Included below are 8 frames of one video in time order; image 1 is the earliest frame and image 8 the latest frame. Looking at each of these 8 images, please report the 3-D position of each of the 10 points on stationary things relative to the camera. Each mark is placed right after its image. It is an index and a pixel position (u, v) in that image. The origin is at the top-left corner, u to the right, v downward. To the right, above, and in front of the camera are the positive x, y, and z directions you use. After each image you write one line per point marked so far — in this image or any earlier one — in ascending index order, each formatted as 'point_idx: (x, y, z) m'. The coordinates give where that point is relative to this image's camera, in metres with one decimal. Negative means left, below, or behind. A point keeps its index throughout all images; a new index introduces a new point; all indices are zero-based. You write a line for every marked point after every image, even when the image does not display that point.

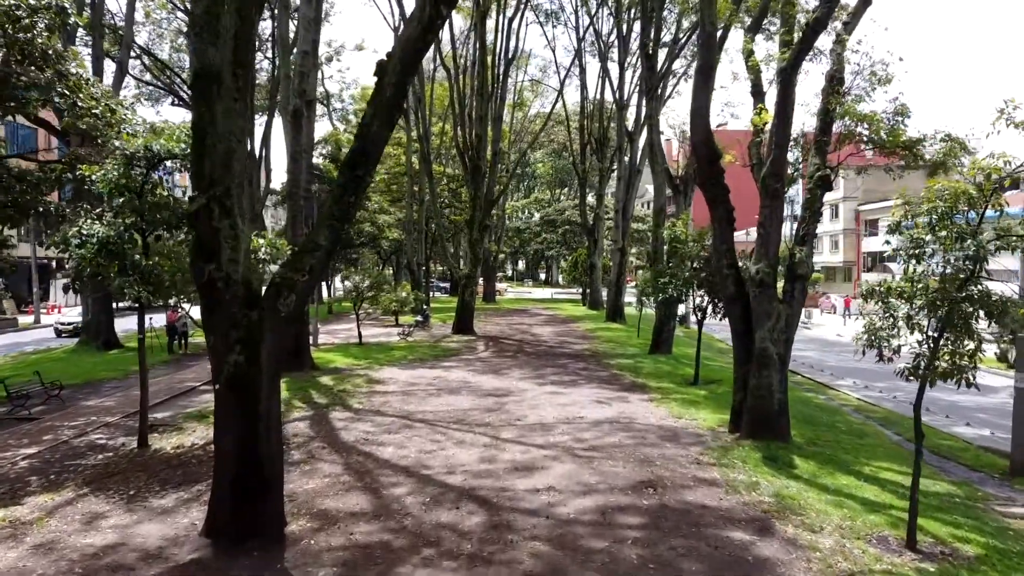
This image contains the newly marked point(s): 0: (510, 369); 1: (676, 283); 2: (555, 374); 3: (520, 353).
0: (0.0, -1.6, +16.3) m
1: (+2.9, +0.1, +15.1) m
2: (+0.8, -1.6, +15.6) m
3: (+0.2, -1.5, +19.1) m
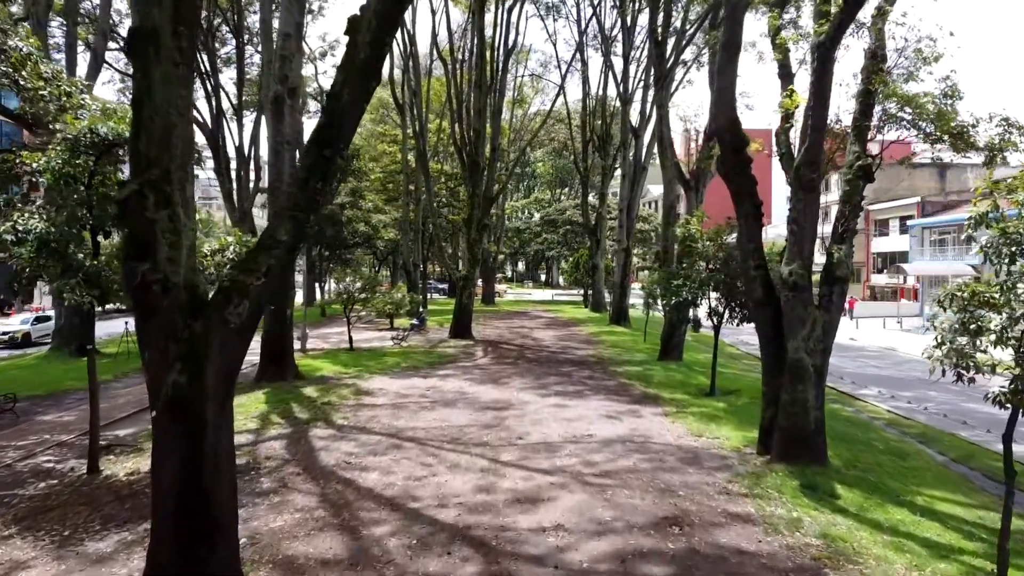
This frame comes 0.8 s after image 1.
0: (0.0, -1.6, +15.1) m
1: (+2.9, 0.0, +14.0) m
2: (+0.8, -1.6, +14.4) m
3: (+0.2, -1.5, +17.9) m
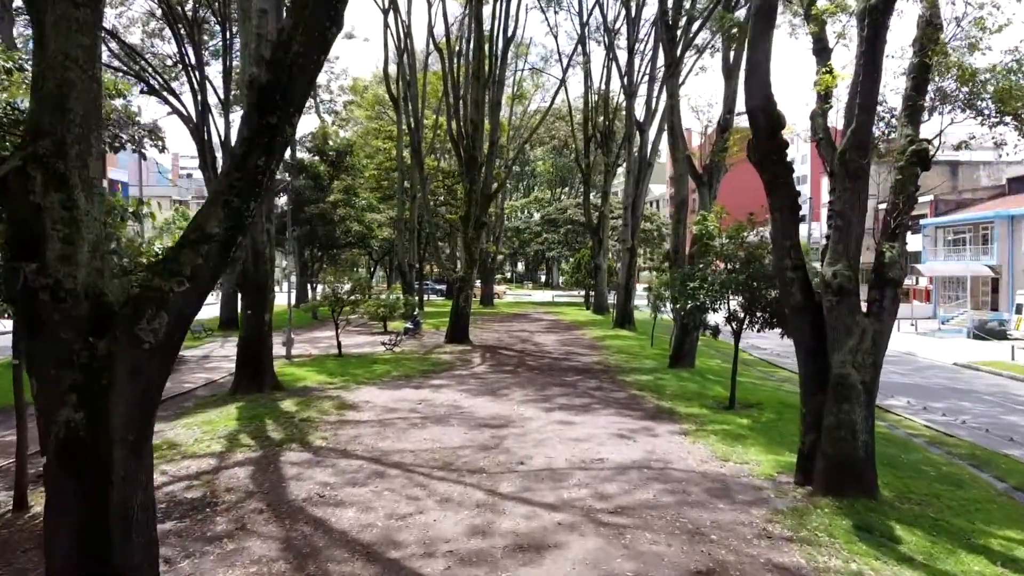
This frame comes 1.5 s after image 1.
0: (0.0, -1.6, +13.9) m
1: (+2.9, 0.0, +12.7) m
2: (+0.8, -1.7, +13.2) m
3: (+0.2, -1.6, +16.7) m
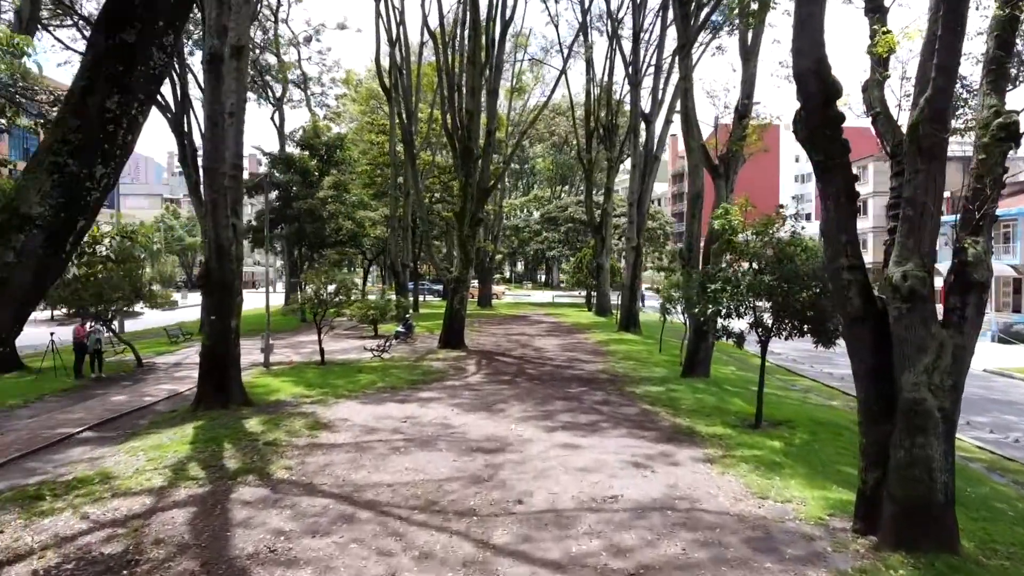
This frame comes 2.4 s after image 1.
0: (-0.1, -1.7, +12.4) m
1: (+2.9, -0.1, +11.2) m
2: (+0.8, -1.7, +11.7) m
3: (+0.1, -1.6, +15.2) m
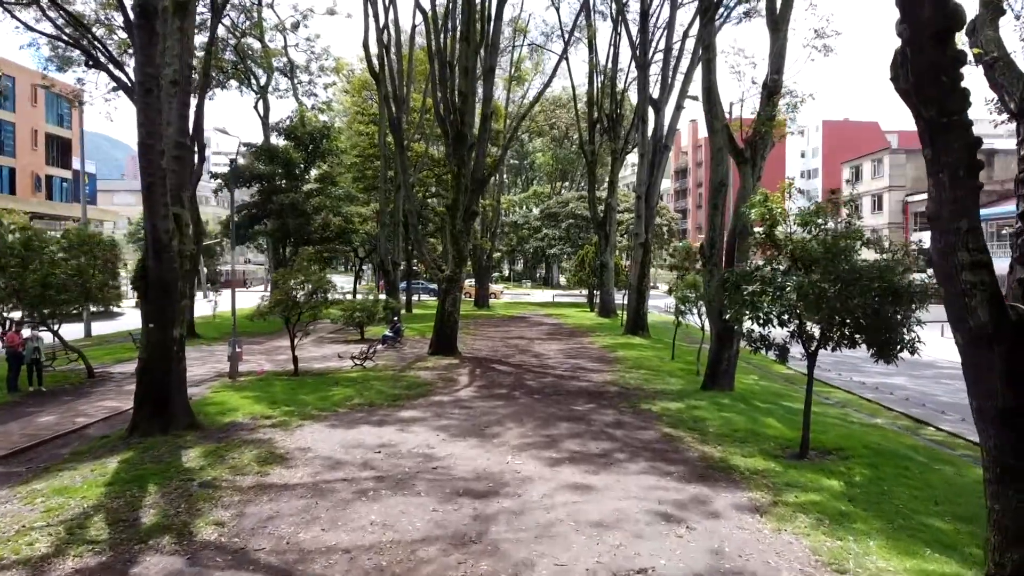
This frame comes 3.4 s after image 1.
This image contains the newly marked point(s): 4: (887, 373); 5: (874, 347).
0: (-0.1, -1.7, +10.5) m
1: (+2.8, -0.1, +9.4) m
2: (+0.7, -1.7, +9.8) m
3: (+0.1, -1.6, +13.3) m
4: (+8.1, -1.8, +18.4) m
5: (+3.8, -0.6, +8.9) m
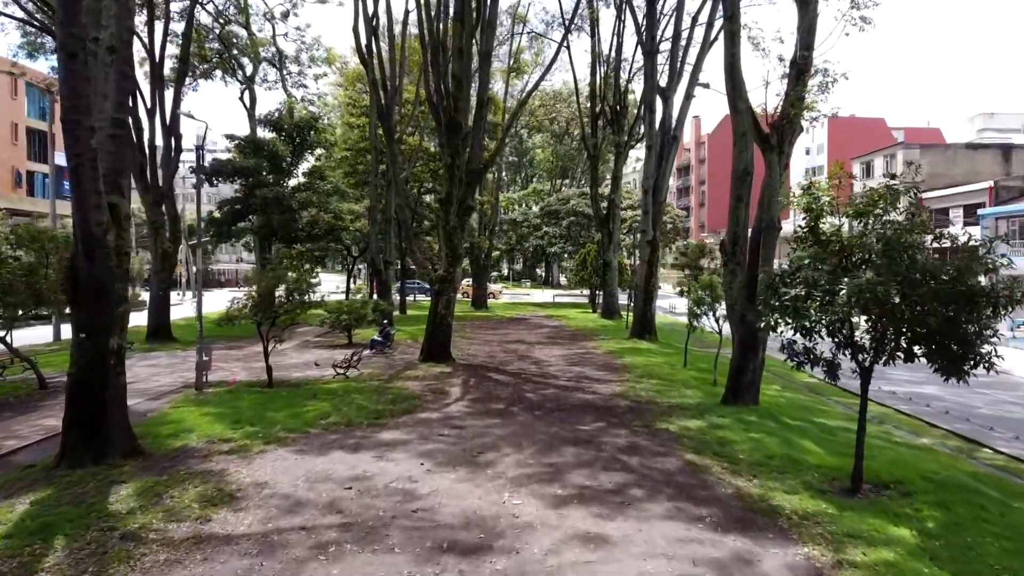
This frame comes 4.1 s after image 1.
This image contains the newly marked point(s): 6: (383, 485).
0: (-0.2, -1.7, +9.0) m
1: (+2.8, -0.1, +7.9) m
2: (+0.7, -1.8, +8.4) m
3: (0.0, -1.6, +11.8) m
4: (+8.0, -1.9, +17.0) m
5: (+3.7, -0.7, +7.4) m
6: (-1.2, -1.8, +7.7) m
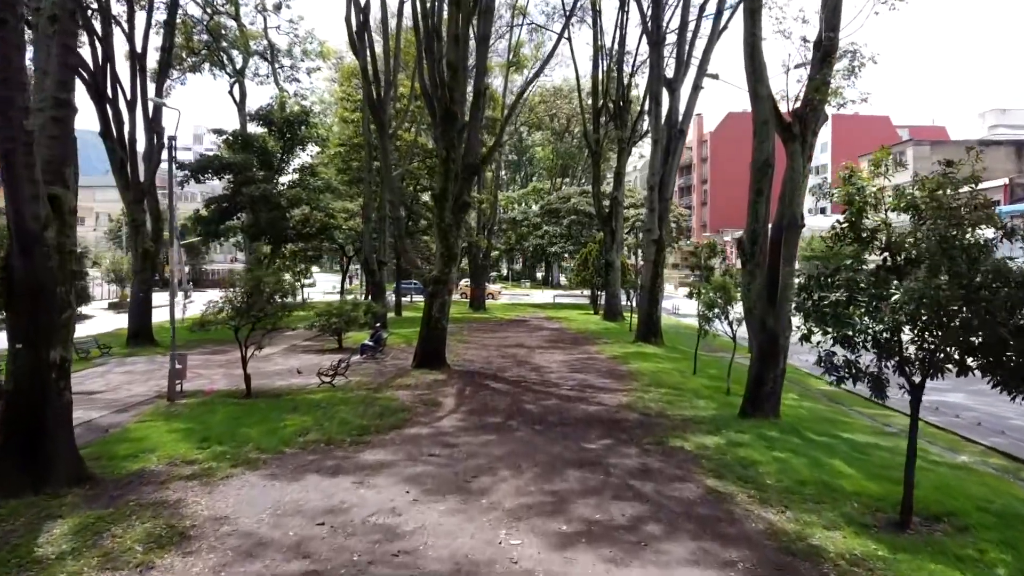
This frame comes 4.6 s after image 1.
0: (-0.2, -1.8, +8.0) m
1: (+2.8, -0.1, +6.9) m
2: (+0.7, -1.8, +7.4) m
3: (0.0, -1.7, +10.8) m
4: (+8.0, -1.9, +16.0) m
5: (+3.7, -0.7, +6.4) m
6: (-1.2, -1.8, +6.7) m
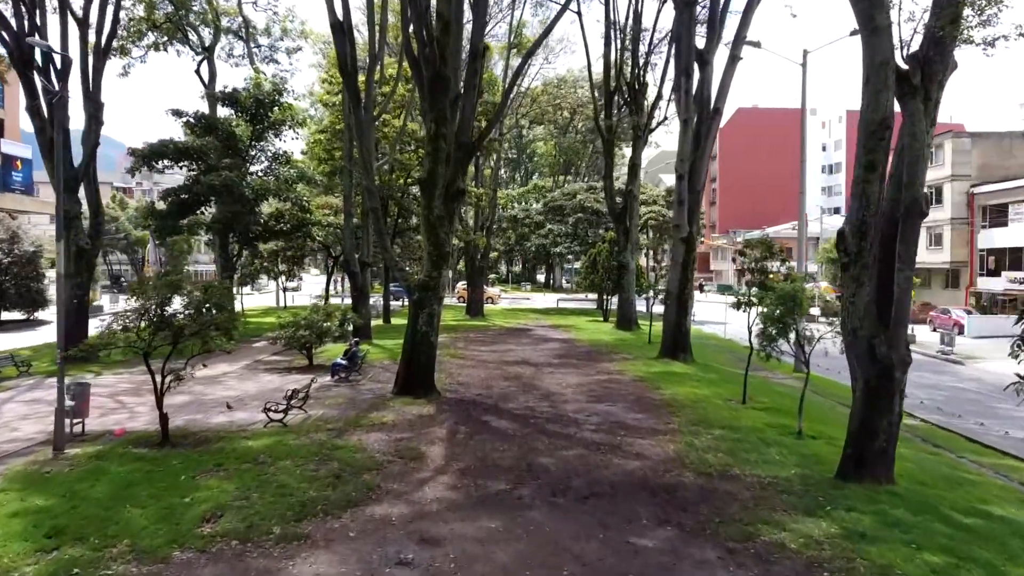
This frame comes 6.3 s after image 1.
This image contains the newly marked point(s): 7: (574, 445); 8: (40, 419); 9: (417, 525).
0: (-0.1, -1.9, +4.9) m
1: (+2.9, -0.2, +3.7) m
2: (+0.8, -1.9, +4.2) m
3: (+0.1, -1.8, +7.7) m
4: (+8.1, -2.0, +12.8) m
5: (+3.8, -0.8, +3.3) m
6: (-1.1, -1.9, +3.5) m
7: (+0.7, -1.7, +9.5) m
8: (-6.1, -1.7, +11.1) m
9: (-0.7, -1.8, +6.5) m
